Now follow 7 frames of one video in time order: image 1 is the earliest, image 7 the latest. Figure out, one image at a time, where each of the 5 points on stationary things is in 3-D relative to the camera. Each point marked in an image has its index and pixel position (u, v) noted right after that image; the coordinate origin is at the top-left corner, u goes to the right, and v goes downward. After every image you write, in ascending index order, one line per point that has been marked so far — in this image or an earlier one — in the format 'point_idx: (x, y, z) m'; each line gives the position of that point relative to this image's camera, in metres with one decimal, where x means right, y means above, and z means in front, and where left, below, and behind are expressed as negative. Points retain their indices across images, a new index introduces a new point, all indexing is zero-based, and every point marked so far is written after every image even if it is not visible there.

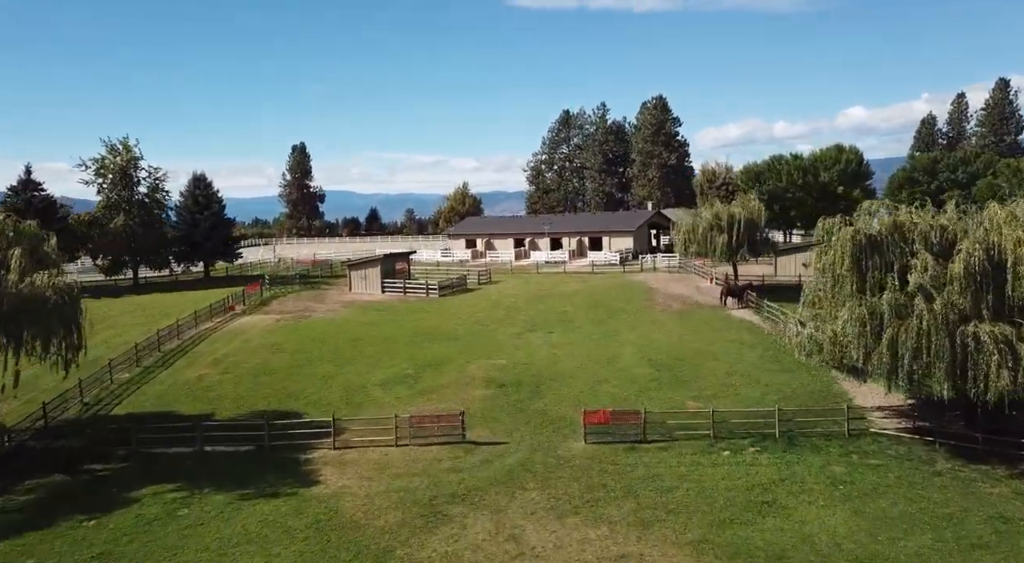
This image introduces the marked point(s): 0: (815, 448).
0: (+8.1, -4.4, +19.8) m
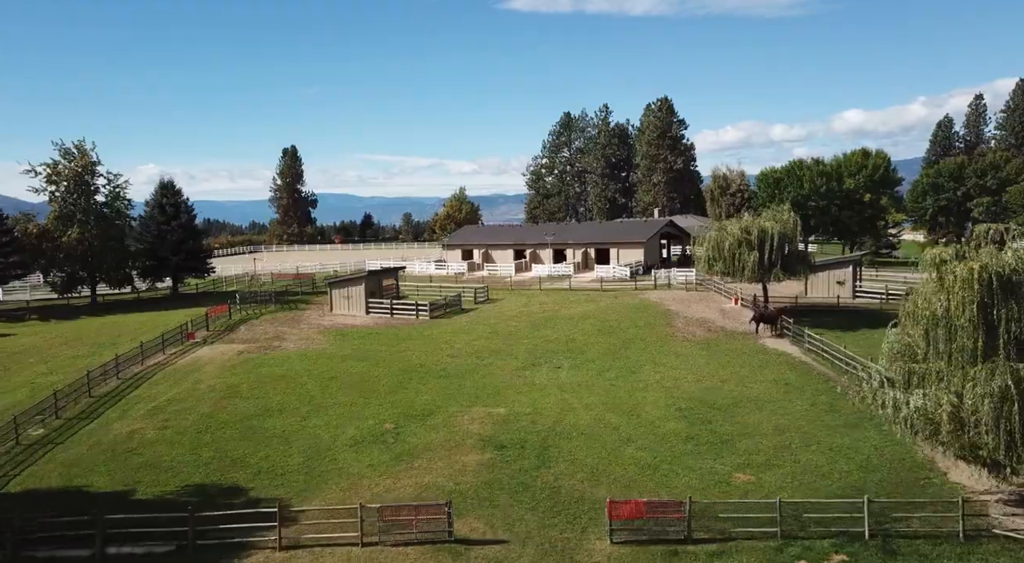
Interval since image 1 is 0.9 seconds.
0: (+8.1, -5.5, +14.7) m
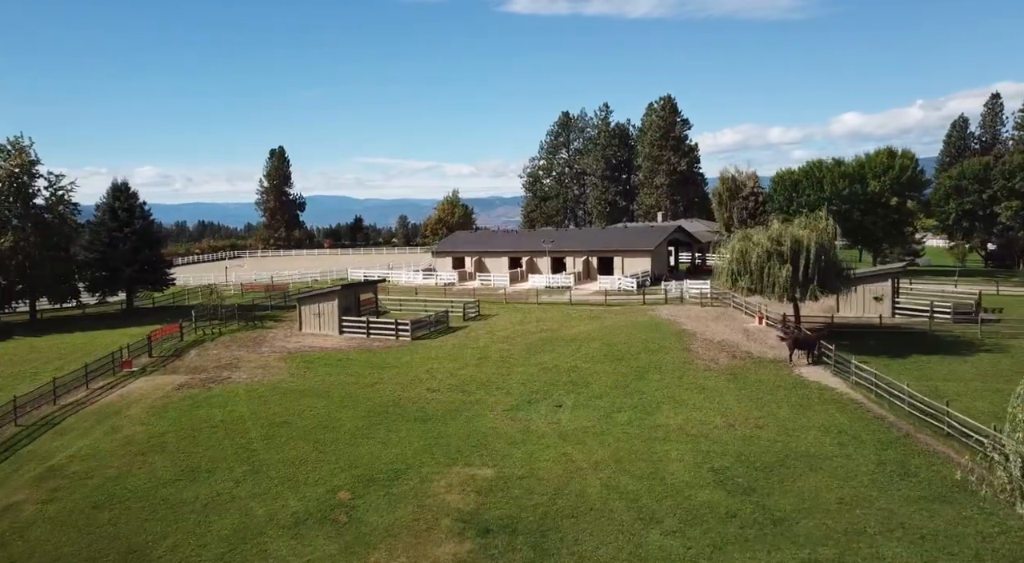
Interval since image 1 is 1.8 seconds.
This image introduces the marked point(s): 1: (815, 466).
0: (+7.9, -6.2, +9.5) m
1: (+8.1, -4.9, +19.9) m
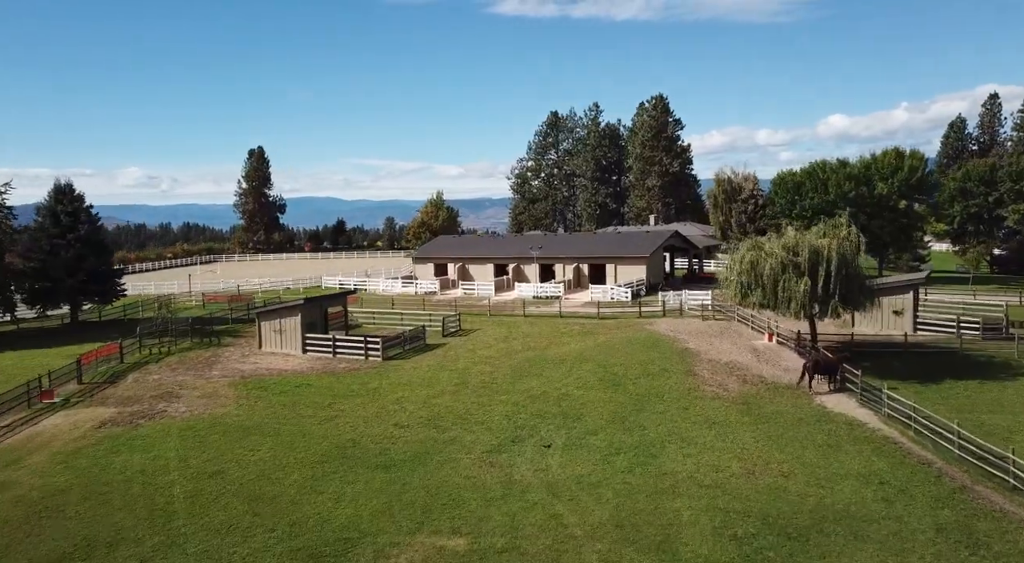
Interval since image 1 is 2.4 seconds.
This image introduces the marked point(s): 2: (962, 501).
0: (+7.5, -6.7, +5.9) m
1: (+7.6, -5.5, +16.2) m
2: (+10.6, -5.2, +17.5) m
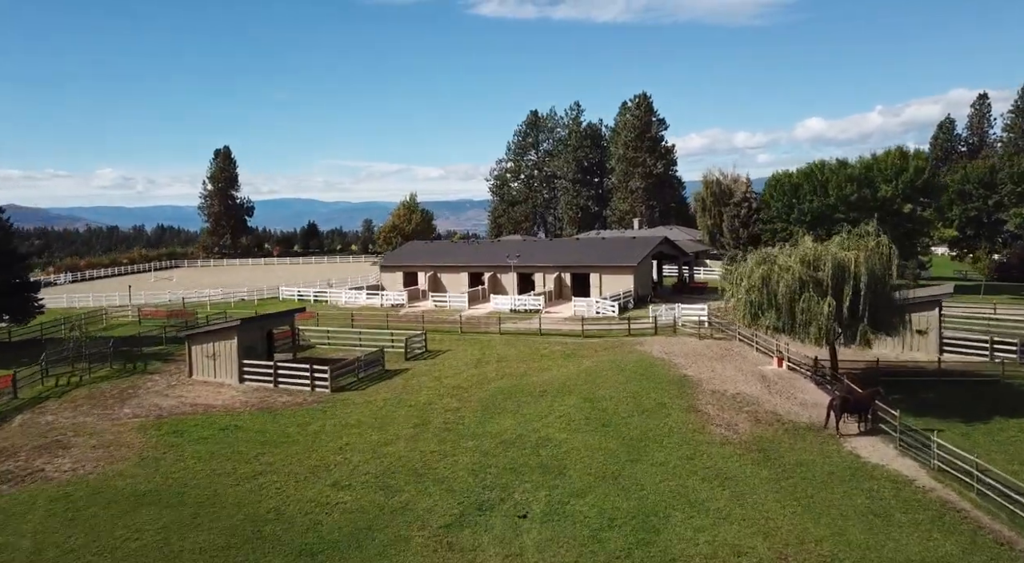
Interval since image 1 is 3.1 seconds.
0: (+7.1, -7.3, +1.4) m
1: (+7.0, -6.1, +11.8) m
2: (+9.9, -5.8, +13.2) m
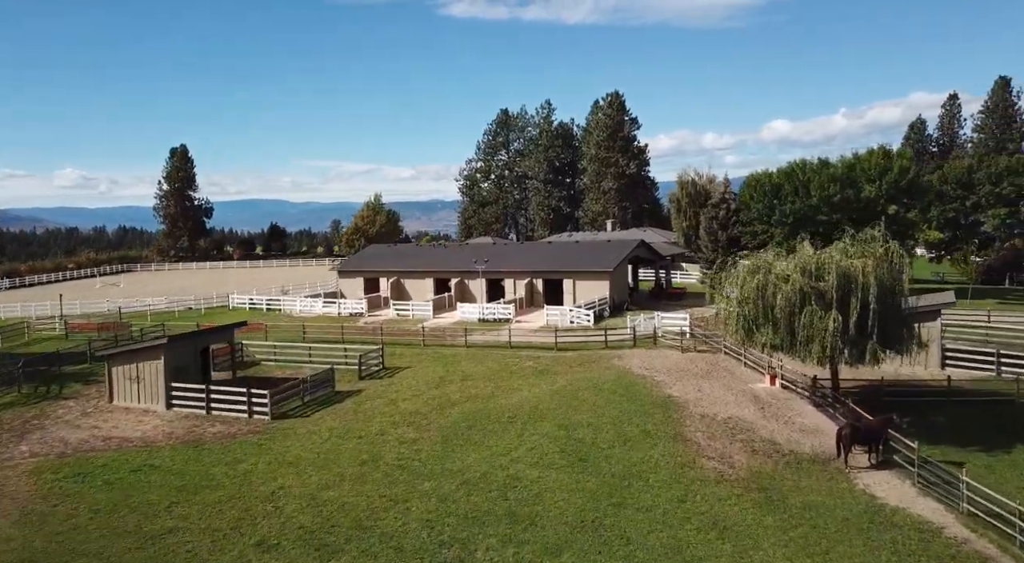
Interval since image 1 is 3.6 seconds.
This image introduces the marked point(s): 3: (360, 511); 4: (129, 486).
0: (+7.0, -7.6, -1.4) m
1: (+6.4, -6.4, +9.0) m
2: (+9.3, -6.1, +10.5) m
3: (-3.6, -5.4, +17.6) m
4: (-9.5, -5.2, +18.6) m
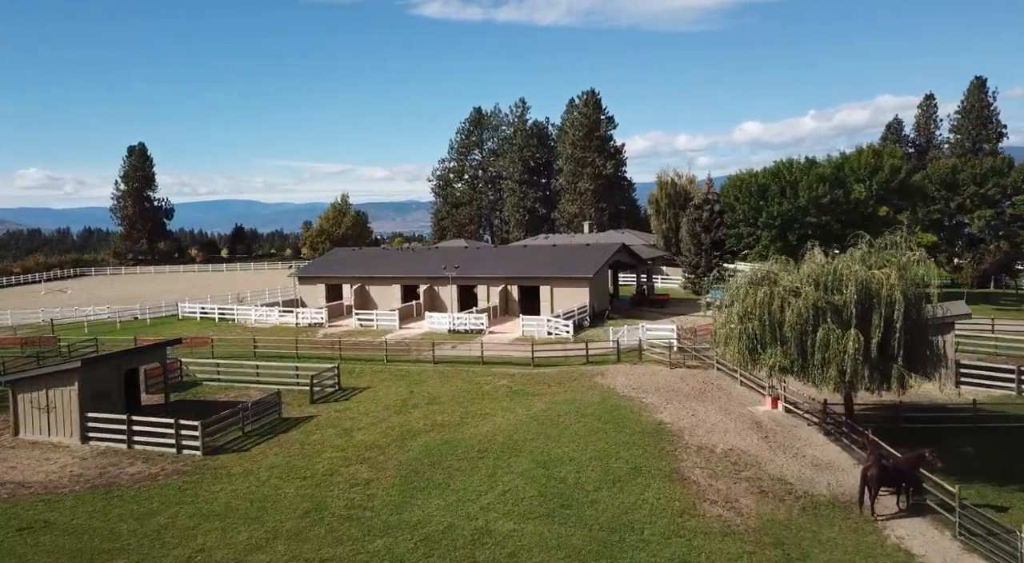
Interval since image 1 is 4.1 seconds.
0: (+7.0, -7.9, -4.2) m
1: (+6.1, -6.8, +6.1) m
2: (+8.9, -6.4, +7.7) m
3: (-4.2, -5.8, +14.3) m
4: (-10.2, -5.6, +15.1) m
